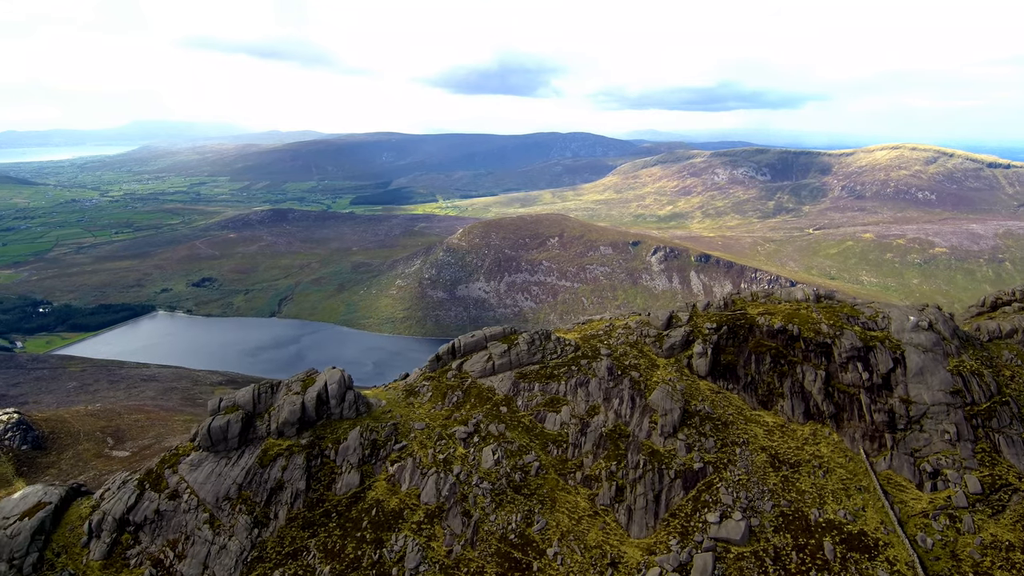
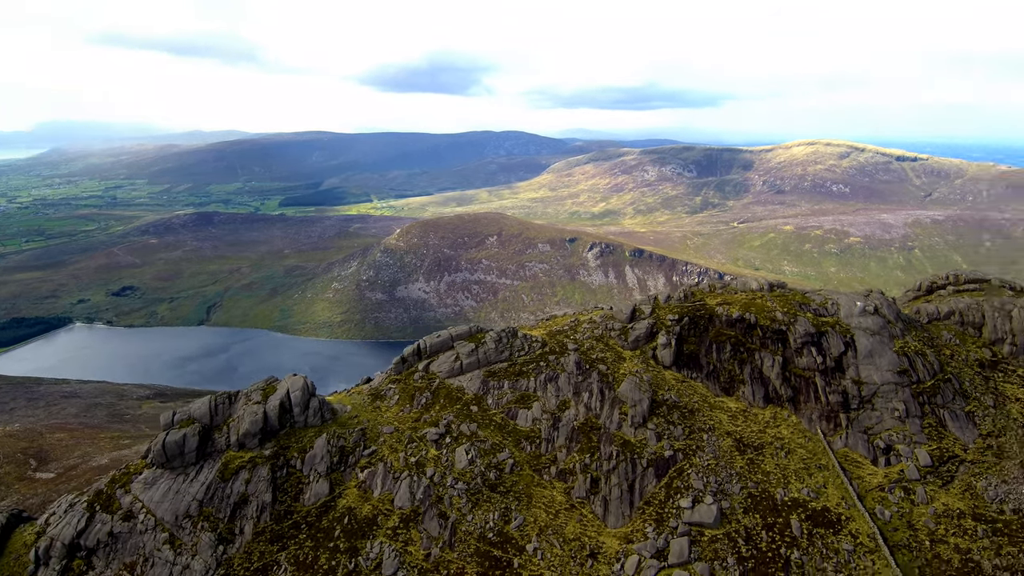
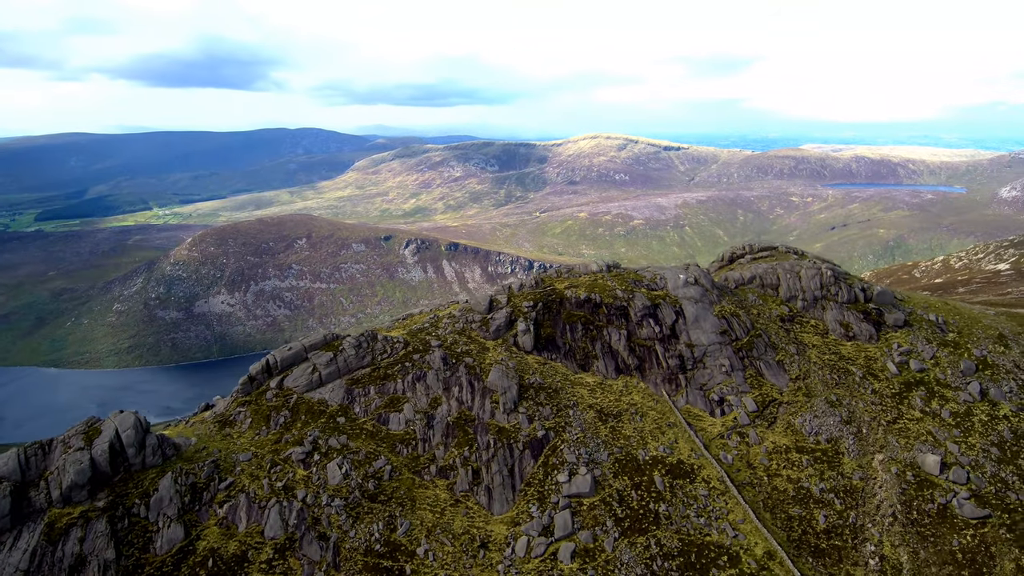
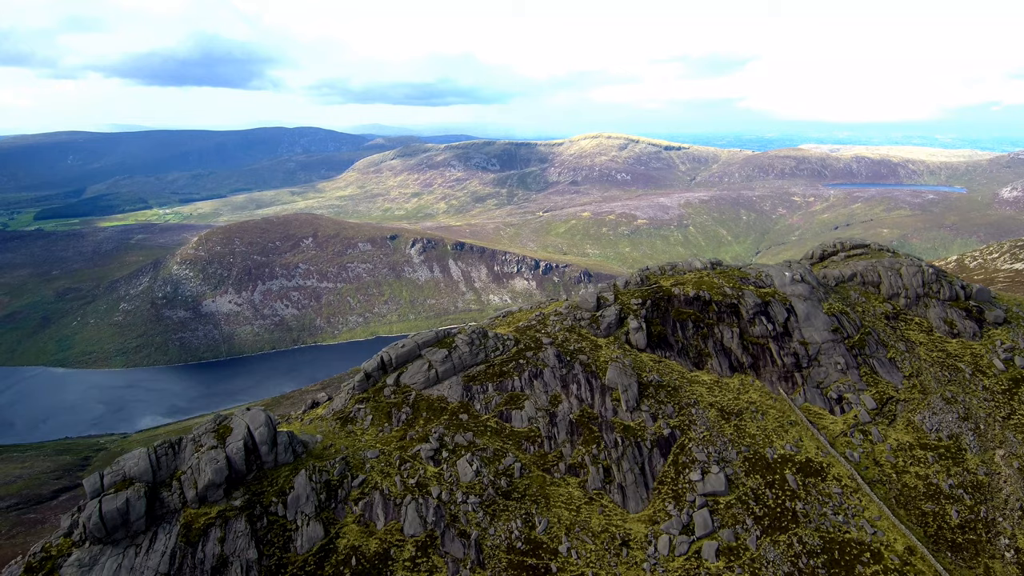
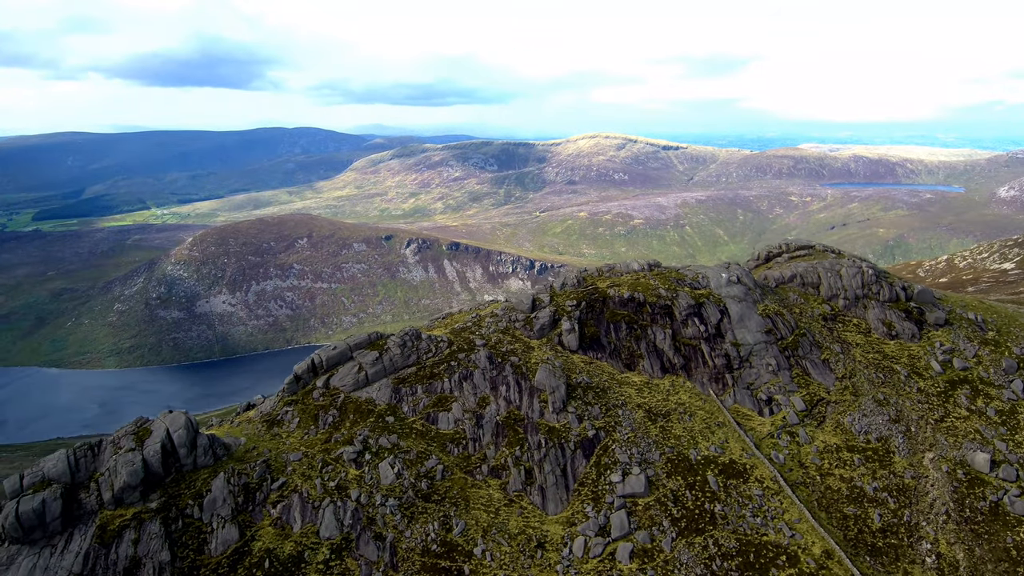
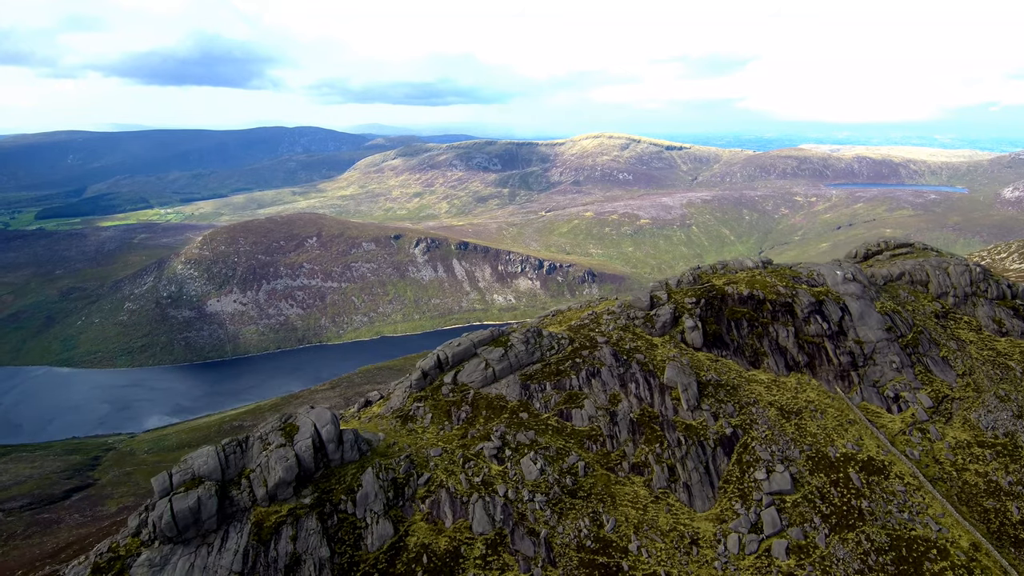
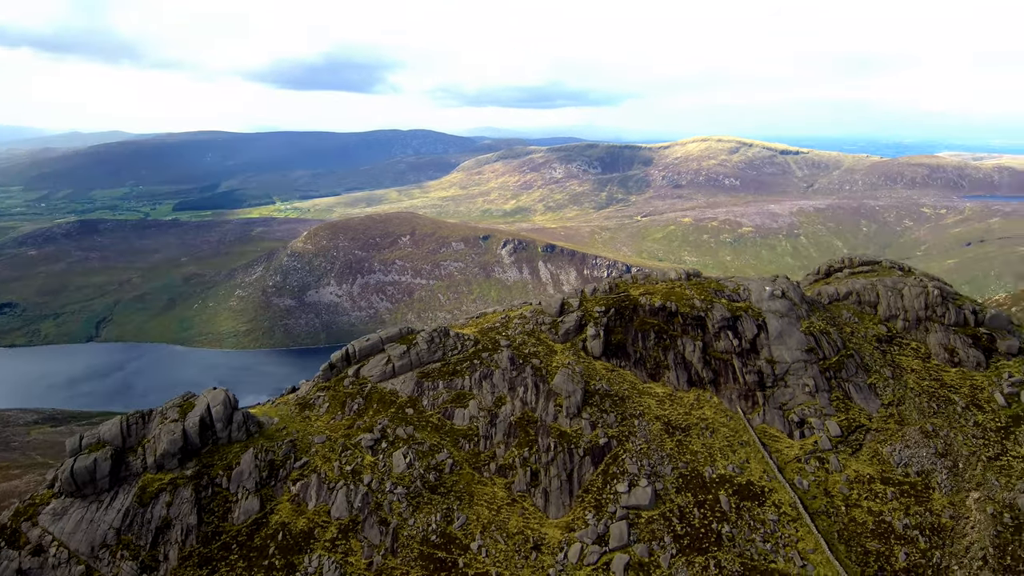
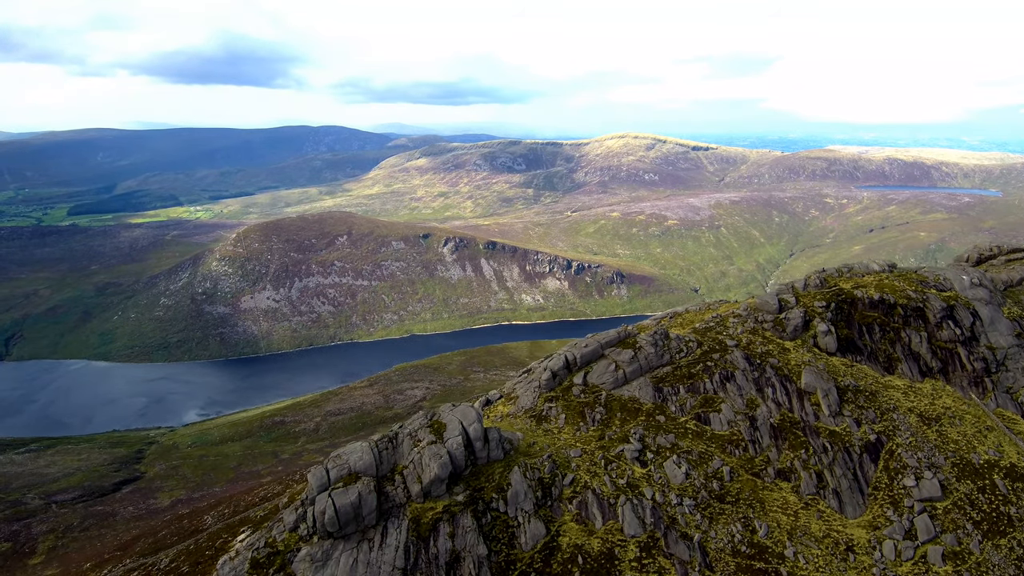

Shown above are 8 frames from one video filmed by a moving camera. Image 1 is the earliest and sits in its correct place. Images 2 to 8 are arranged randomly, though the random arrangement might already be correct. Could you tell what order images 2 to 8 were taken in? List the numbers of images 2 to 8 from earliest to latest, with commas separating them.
2, 7, 3, 5, 4, 6, 8
